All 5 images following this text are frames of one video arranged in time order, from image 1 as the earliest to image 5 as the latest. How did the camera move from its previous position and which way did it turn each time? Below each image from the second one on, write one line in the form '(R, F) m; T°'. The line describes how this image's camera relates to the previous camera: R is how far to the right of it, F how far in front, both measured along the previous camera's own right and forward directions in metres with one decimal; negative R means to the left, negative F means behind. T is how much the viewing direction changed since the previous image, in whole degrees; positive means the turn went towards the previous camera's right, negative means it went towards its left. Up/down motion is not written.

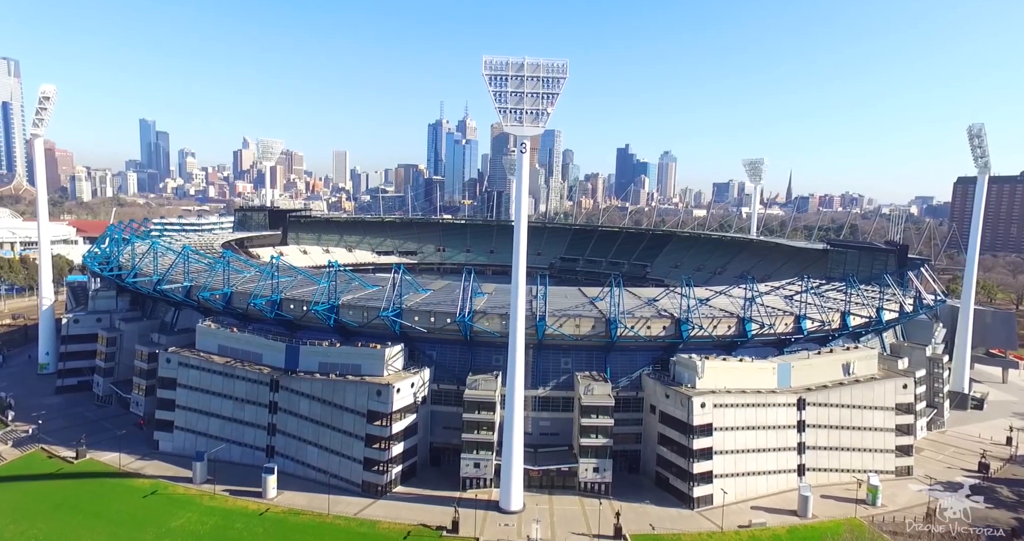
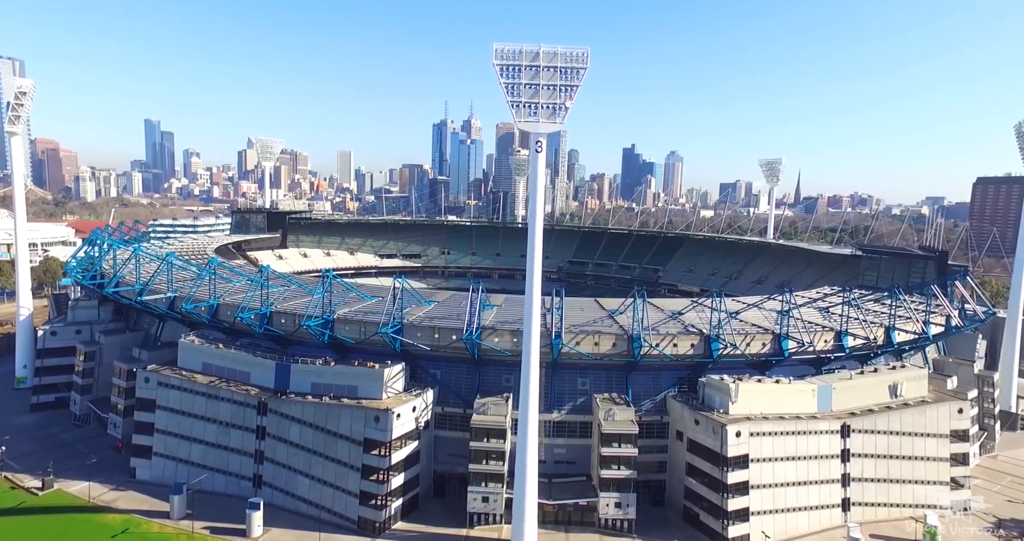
(-0.6, +4.9) m; 0°
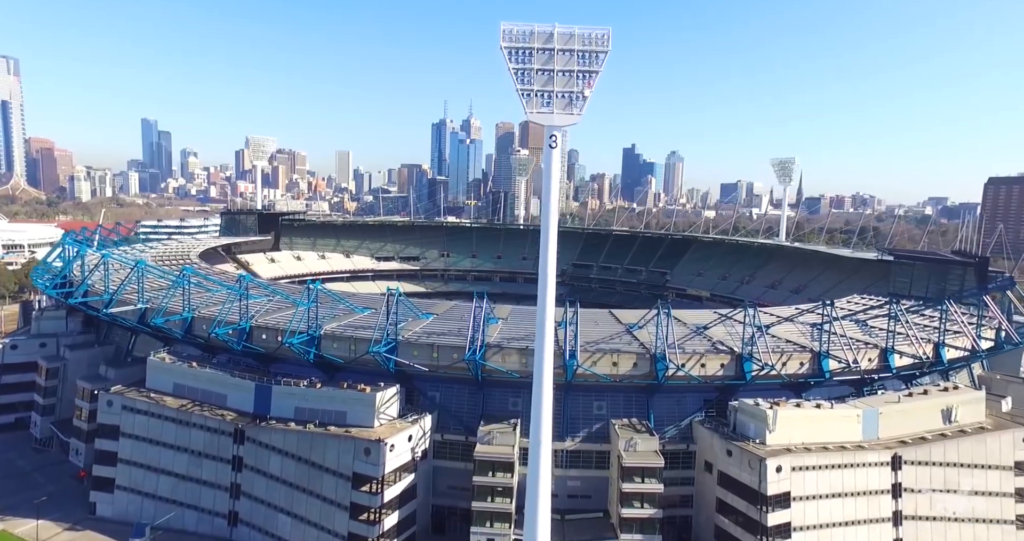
(-0.6, +5.2) m; 0°
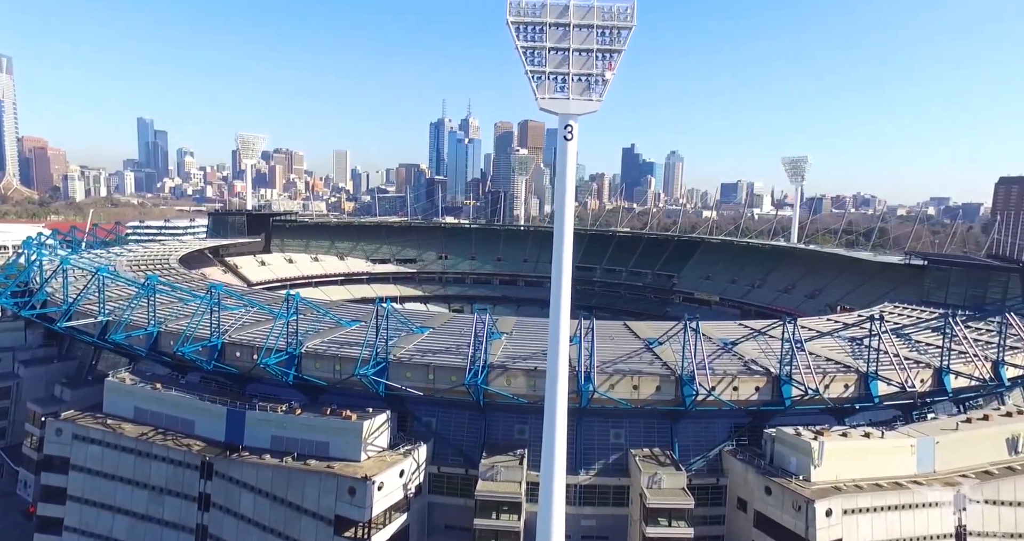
(-0.5, +5.1) m; 0°
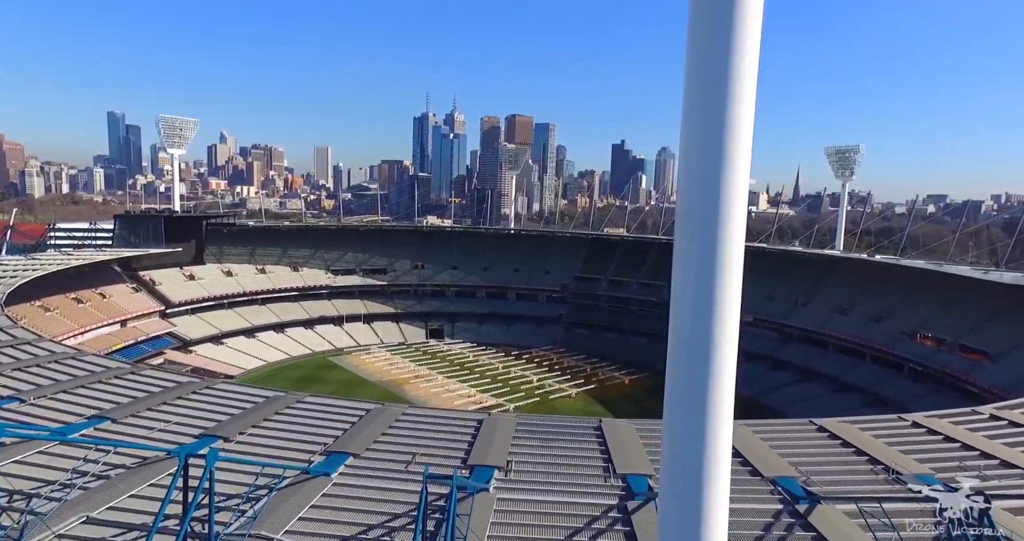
(-0.4, +22.2) m; +1°
